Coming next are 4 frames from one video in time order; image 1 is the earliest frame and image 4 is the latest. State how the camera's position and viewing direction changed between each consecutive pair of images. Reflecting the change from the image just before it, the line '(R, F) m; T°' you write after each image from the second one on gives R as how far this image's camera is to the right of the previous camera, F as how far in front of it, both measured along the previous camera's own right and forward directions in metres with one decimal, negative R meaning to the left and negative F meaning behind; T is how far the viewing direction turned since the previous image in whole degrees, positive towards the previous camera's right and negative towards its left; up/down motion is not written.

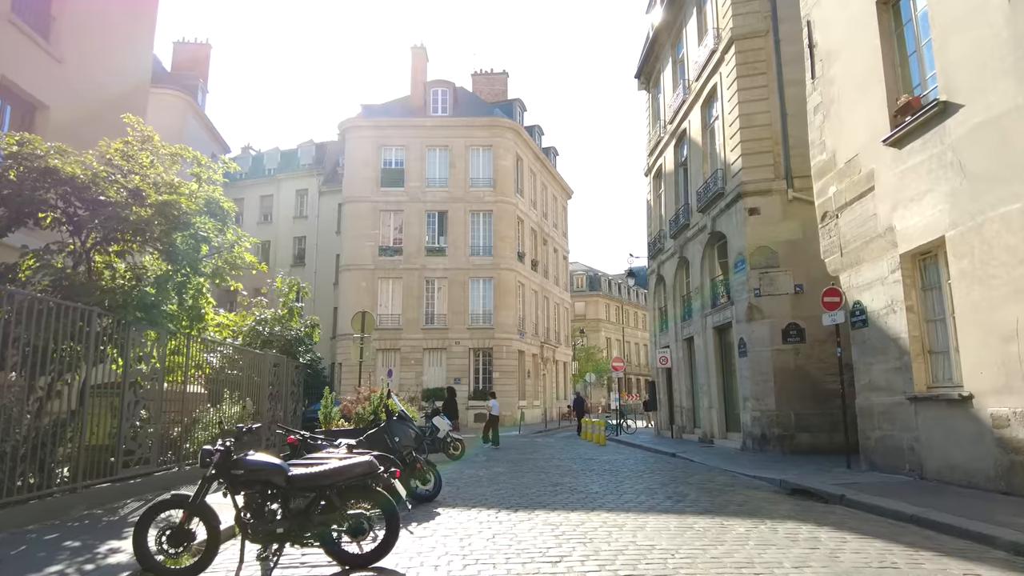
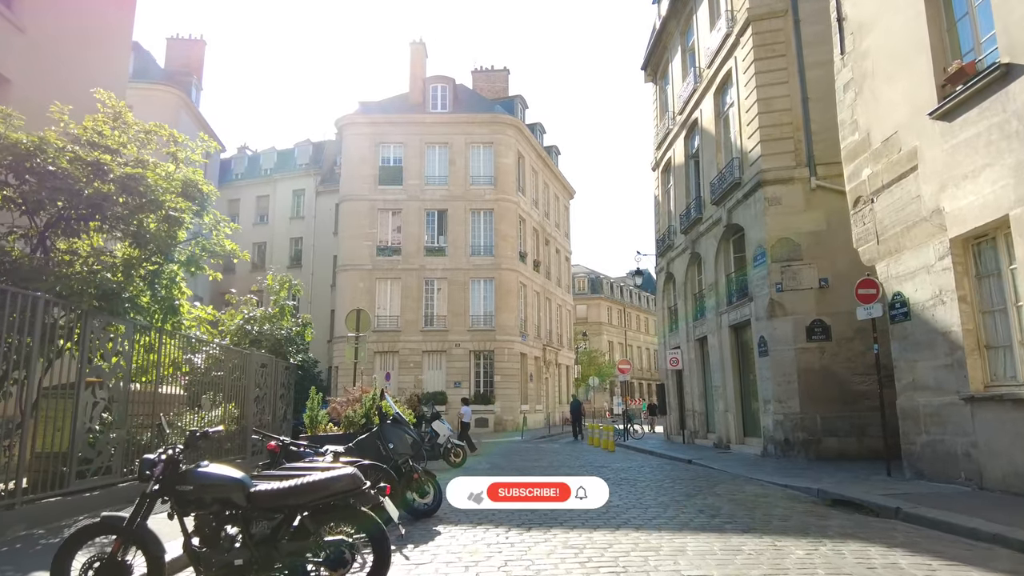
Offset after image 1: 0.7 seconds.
(-0.1, +1.0) m; 0°
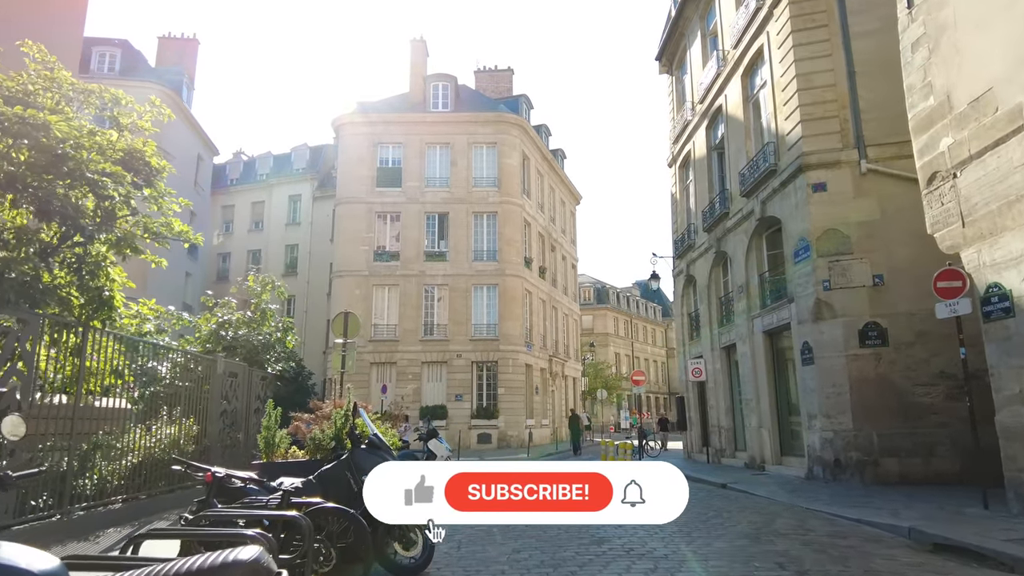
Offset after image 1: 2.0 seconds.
(-0.1, +1.9) m; 0°
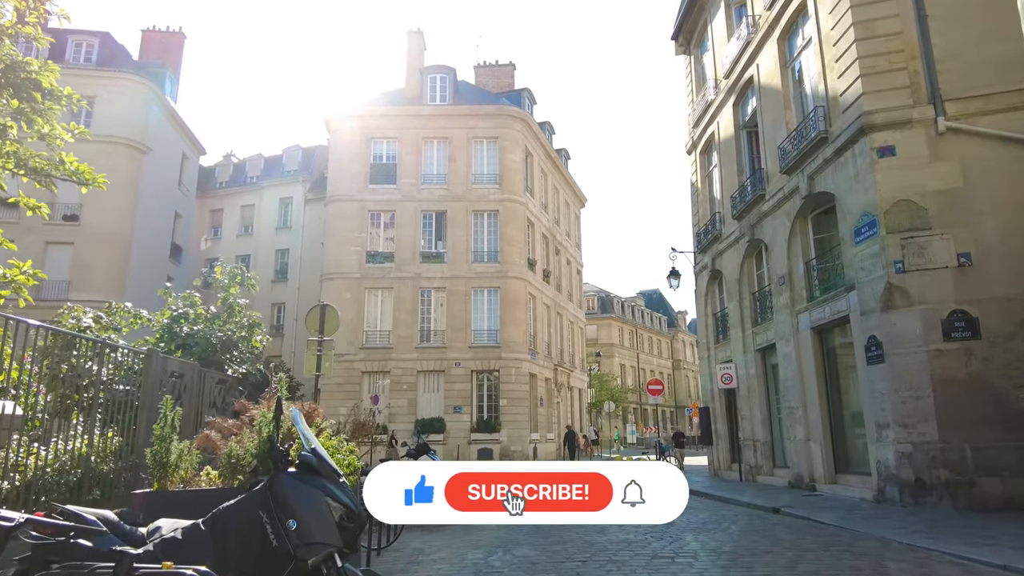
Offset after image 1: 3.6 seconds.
(-0.1, +2.3) m; 0°
